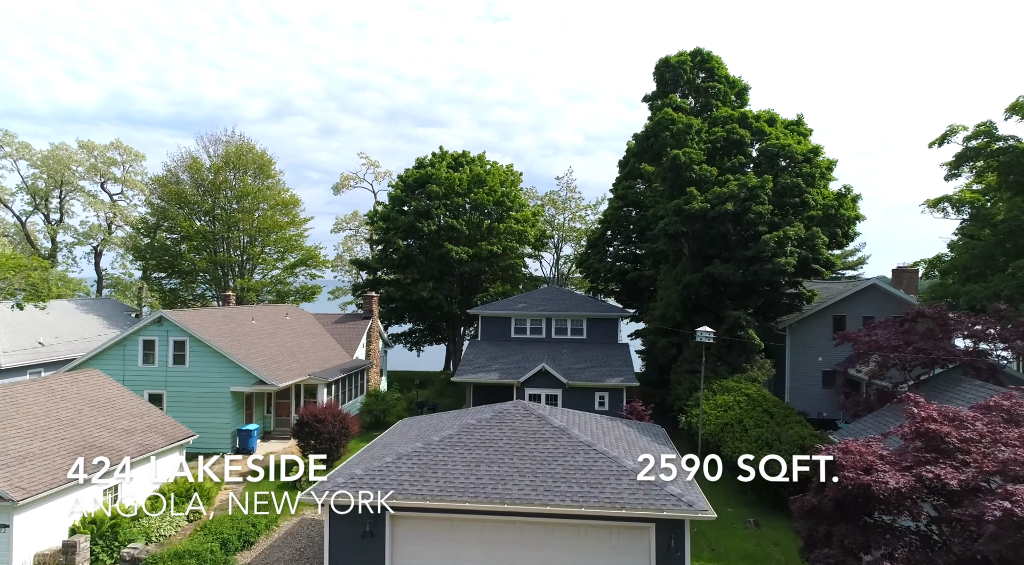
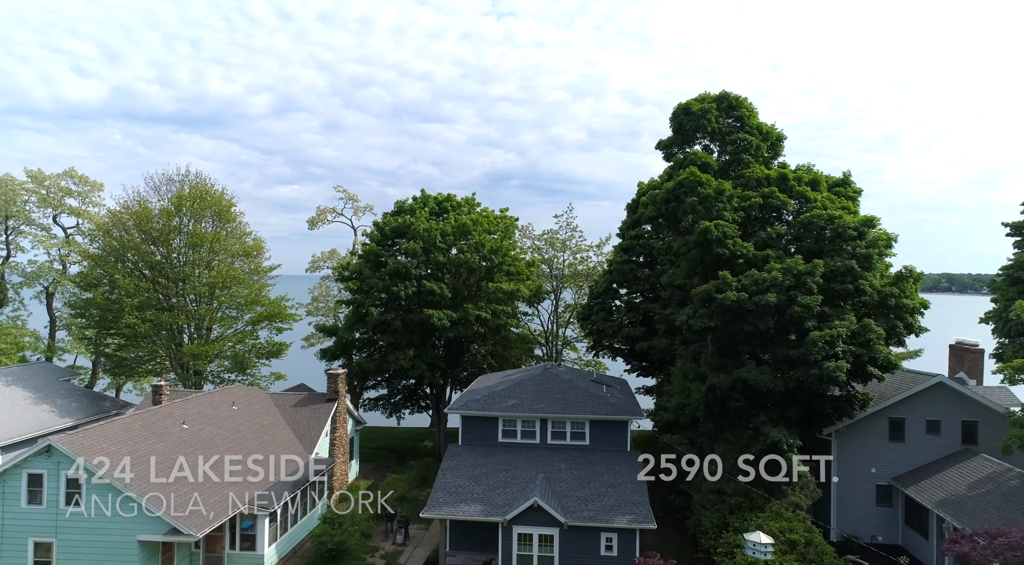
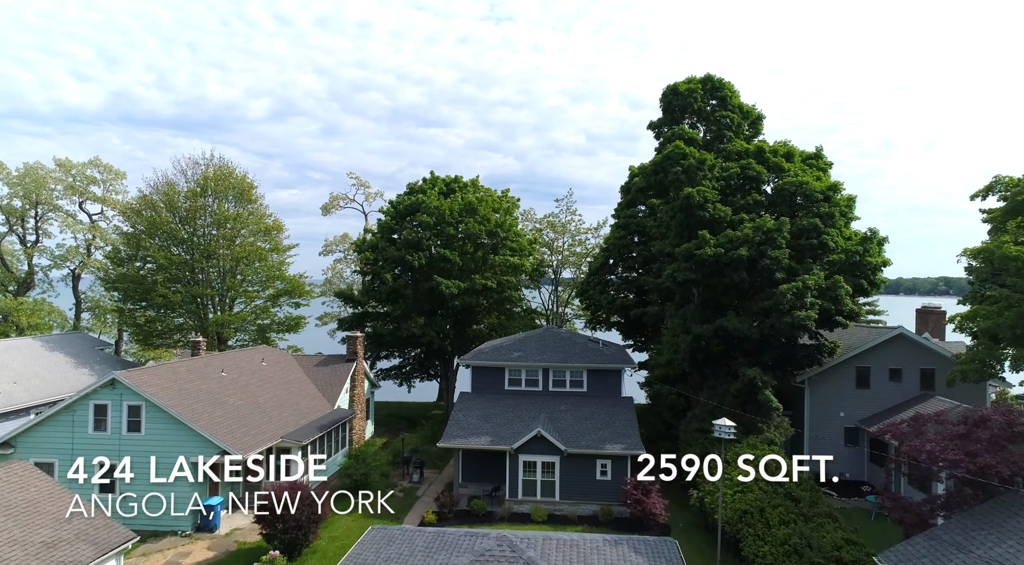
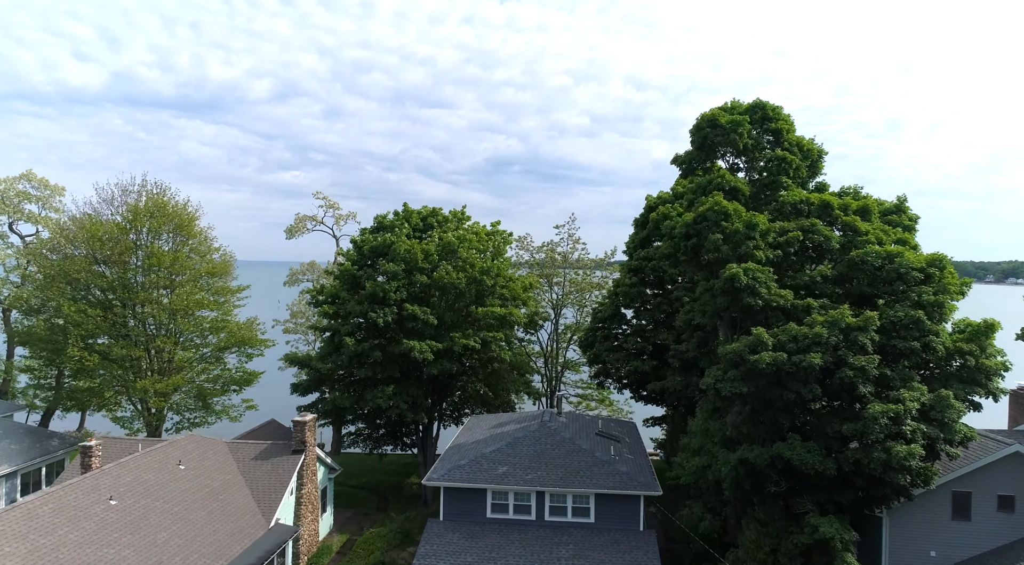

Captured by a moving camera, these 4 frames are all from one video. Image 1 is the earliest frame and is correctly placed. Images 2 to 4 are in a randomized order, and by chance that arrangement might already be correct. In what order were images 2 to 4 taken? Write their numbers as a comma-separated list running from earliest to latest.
3, 2, 4
